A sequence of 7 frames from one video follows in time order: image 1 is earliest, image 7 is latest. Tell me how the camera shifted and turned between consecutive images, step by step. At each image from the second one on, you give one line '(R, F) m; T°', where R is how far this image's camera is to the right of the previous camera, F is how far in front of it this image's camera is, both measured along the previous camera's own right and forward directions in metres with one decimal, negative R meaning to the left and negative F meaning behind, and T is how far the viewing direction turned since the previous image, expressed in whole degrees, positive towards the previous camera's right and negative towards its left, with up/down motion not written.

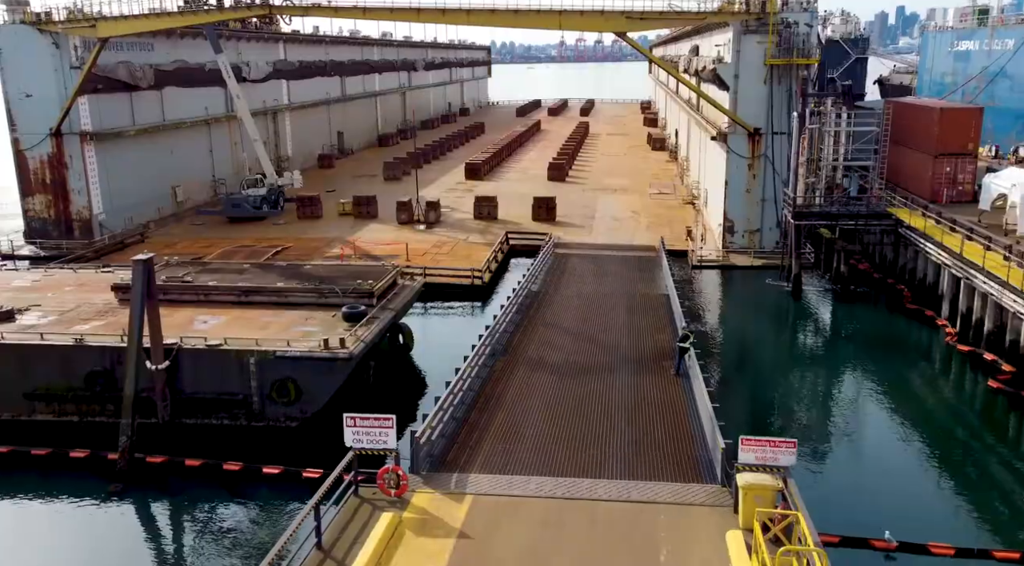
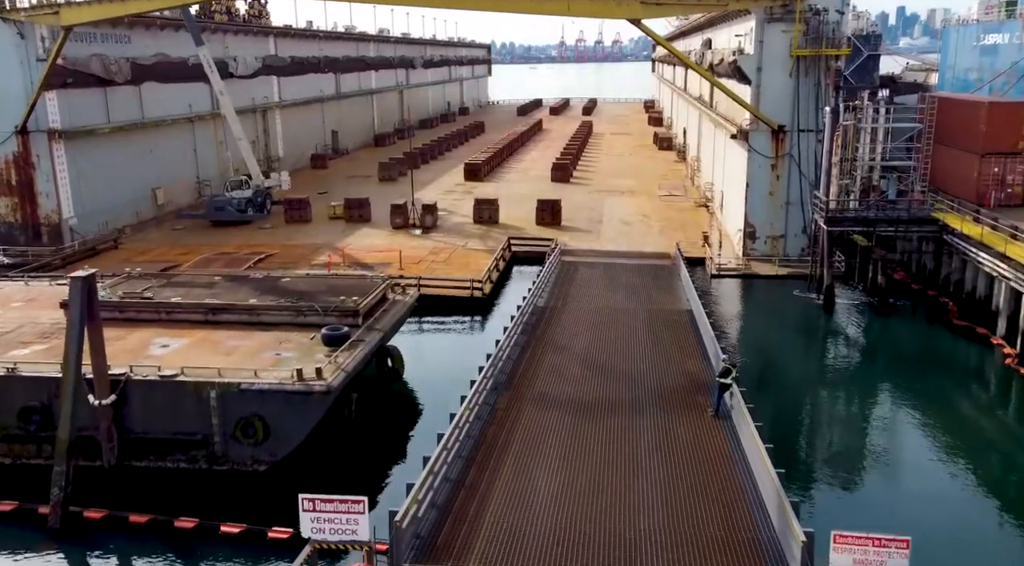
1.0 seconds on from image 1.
(-0.1, +2.1) m; 0°
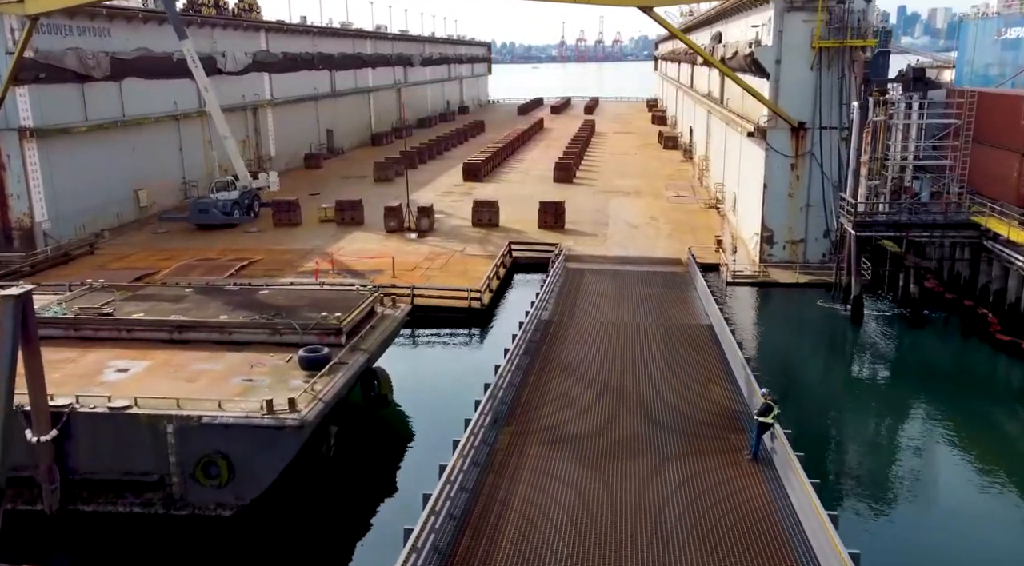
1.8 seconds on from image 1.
(0.0, +1.6) m; 0°
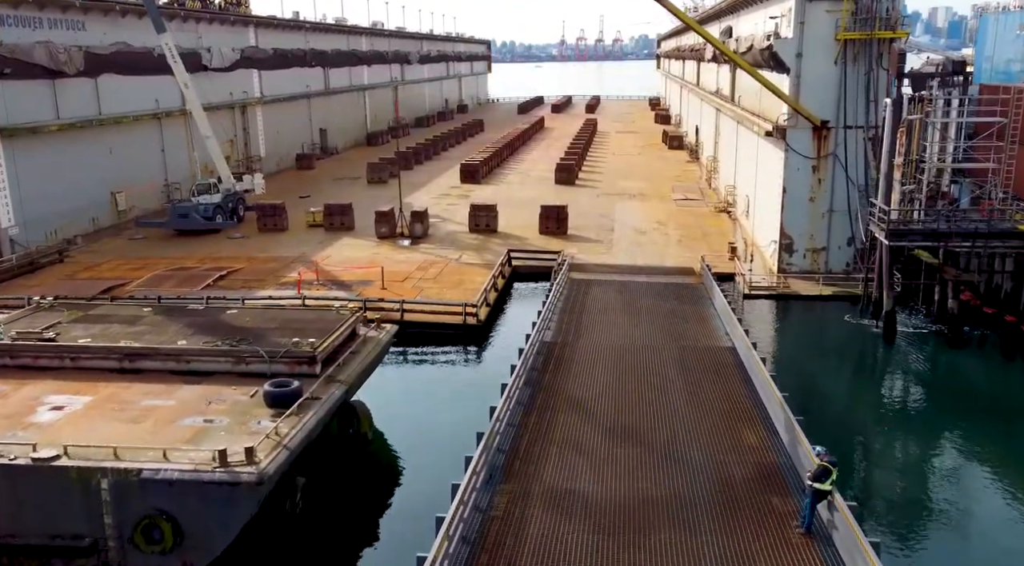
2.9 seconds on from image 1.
(0.0, +1.7) m; 0°
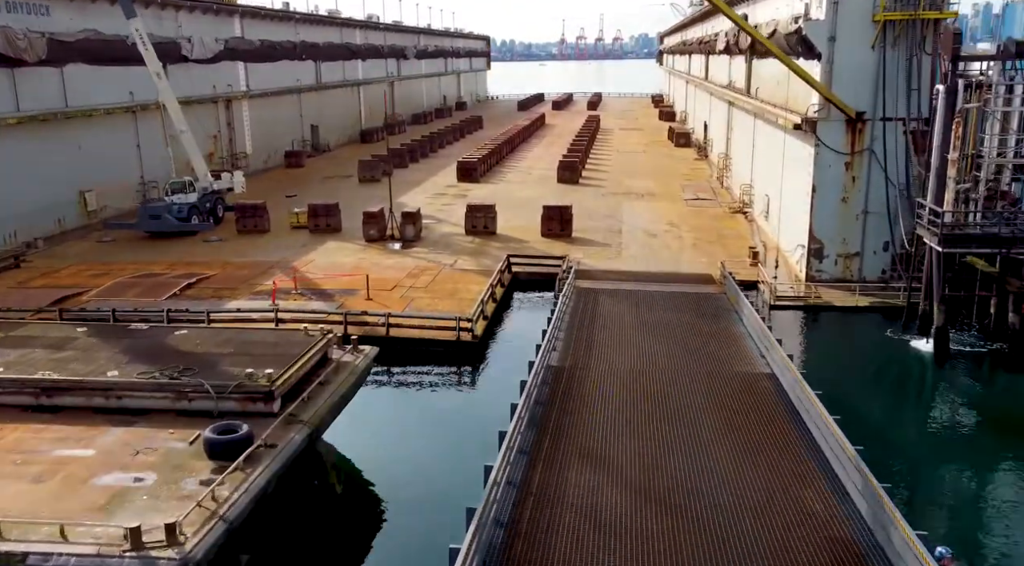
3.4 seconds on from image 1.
(0.0, +2.1) m; 0°
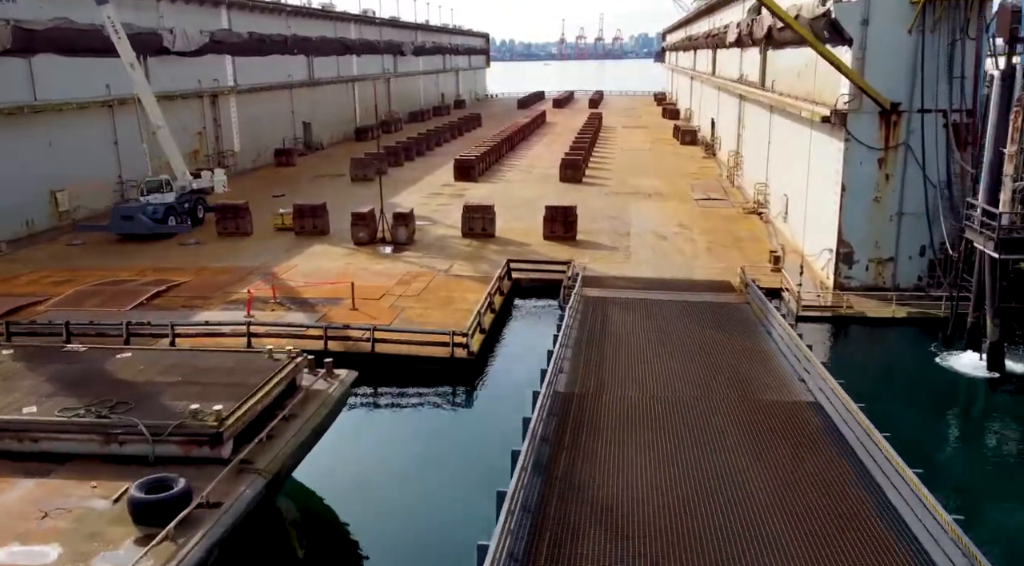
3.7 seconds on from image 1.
(0.0, +1.7) m; 0°
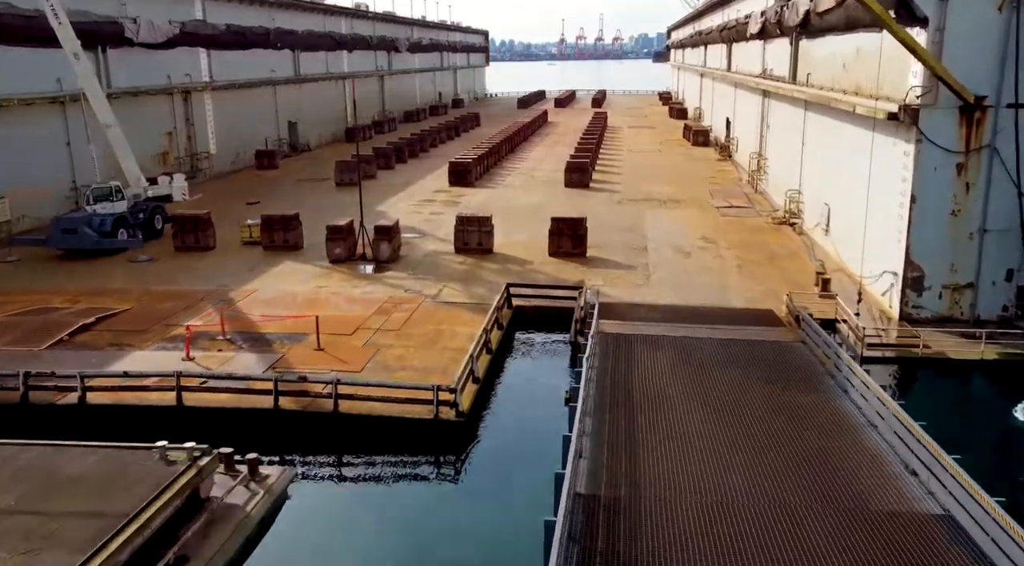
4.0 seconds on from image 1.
(0.0, +3.1) m; 0°
